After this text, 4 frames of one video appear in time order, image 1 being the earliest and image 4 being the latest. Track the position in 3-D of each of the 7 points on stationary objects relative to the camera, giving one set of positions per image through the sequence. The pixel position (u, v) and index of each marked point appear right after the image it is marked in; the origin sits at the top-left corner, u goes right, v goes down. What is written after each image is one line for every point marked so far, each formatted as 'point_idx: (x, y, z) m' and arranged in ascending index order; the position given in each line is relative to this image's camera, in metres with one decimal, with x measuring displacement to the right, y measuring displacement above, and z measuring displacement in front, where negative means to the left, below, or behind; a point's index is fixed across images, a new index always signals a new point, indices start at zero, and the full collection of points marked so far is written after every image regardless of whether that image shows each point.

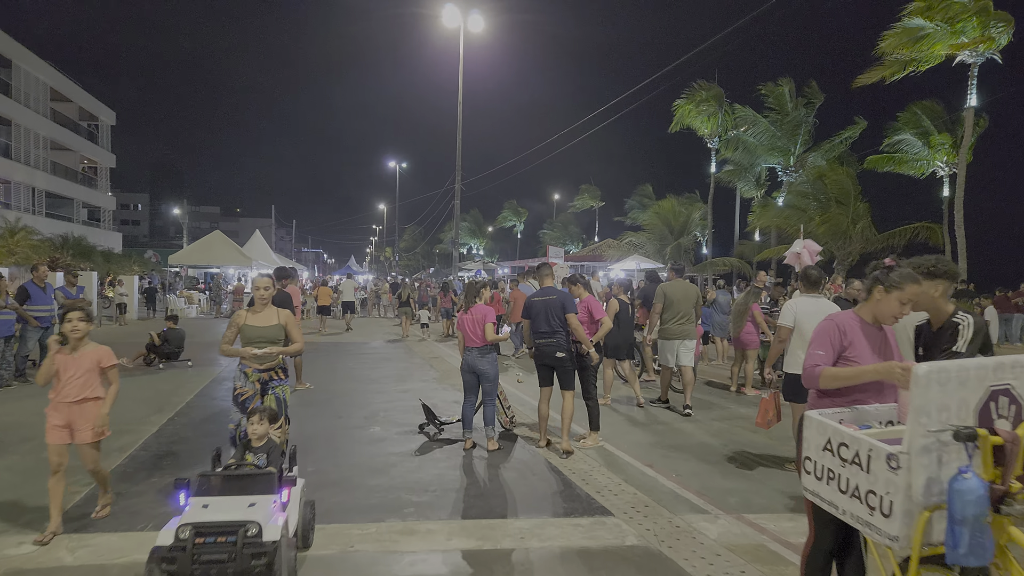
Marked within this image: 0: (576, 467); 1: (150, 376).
0: (+0.5, -1.5, +5.3) m
1: (-5.6, -1.4, +10.2) m
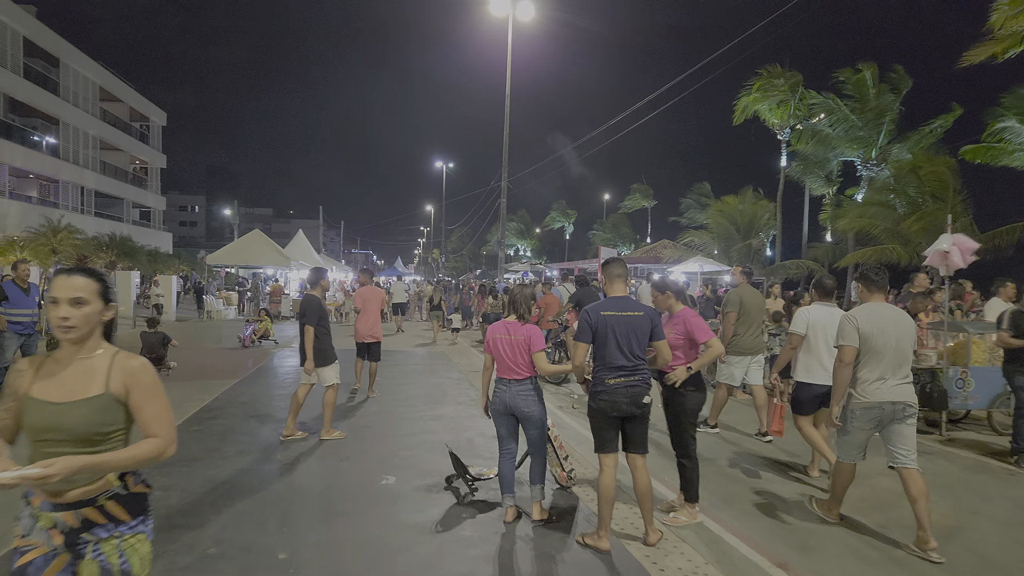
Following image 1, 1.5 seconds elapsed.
0: (+0.9, -1.5, +3.5) m
1: (-4.9, -1.4, +8.8) m
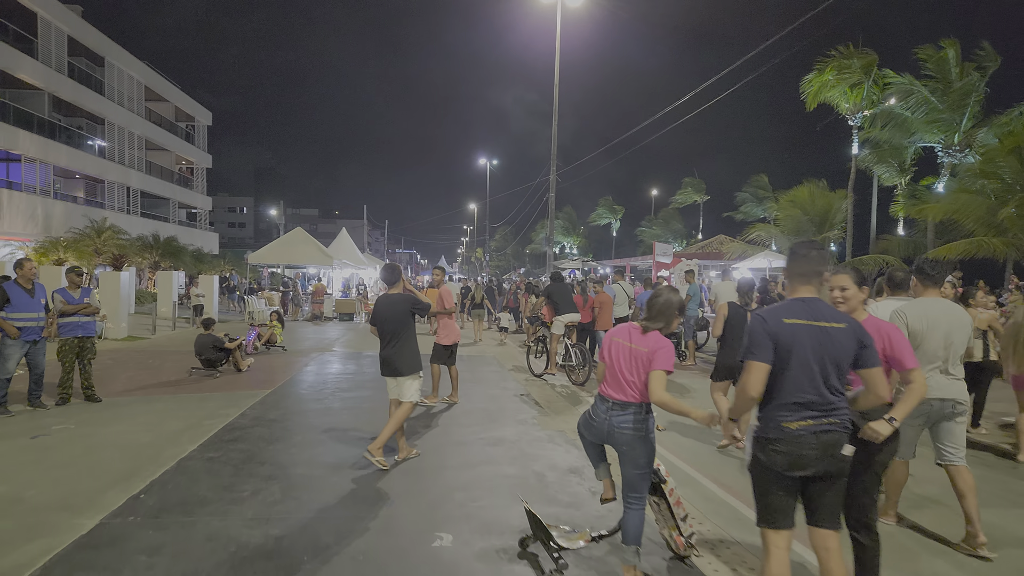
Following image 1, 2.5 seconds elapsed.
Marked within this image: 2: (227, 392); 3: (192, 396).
0: (+1.3, -1.5, +2.2) m
1: (-4.1, -1.4, +7.8) m
2: (-3.8, -1.4, +8.6) m
3: (-4.1, -1.4, +8.2) m
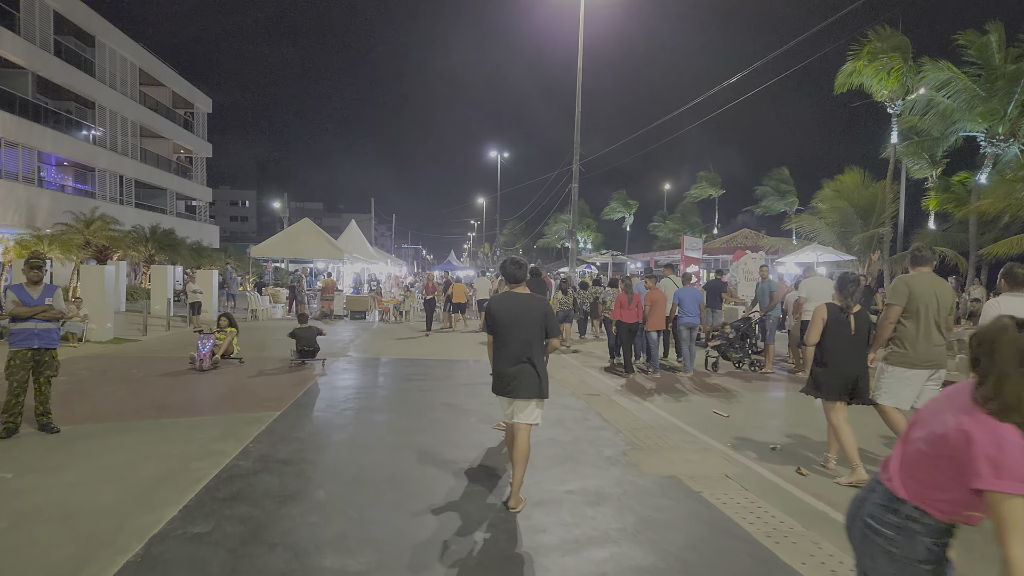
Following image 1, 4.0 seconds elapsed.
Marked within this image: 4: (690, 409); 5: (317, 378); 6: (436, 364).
0: (+2.1, -1.5, +0.4) m
1: (-3.4, -1.3, +6.1) m
2: (-3.0, -1.4, +6.8) m
3: (-3.3, -1.3, +6.4) m
4: (+2.5, -1.6, +9.1) m
5: (-2.9, -1.3, +9.6) m
6: (-1.3, -1.3, +11.3) m
